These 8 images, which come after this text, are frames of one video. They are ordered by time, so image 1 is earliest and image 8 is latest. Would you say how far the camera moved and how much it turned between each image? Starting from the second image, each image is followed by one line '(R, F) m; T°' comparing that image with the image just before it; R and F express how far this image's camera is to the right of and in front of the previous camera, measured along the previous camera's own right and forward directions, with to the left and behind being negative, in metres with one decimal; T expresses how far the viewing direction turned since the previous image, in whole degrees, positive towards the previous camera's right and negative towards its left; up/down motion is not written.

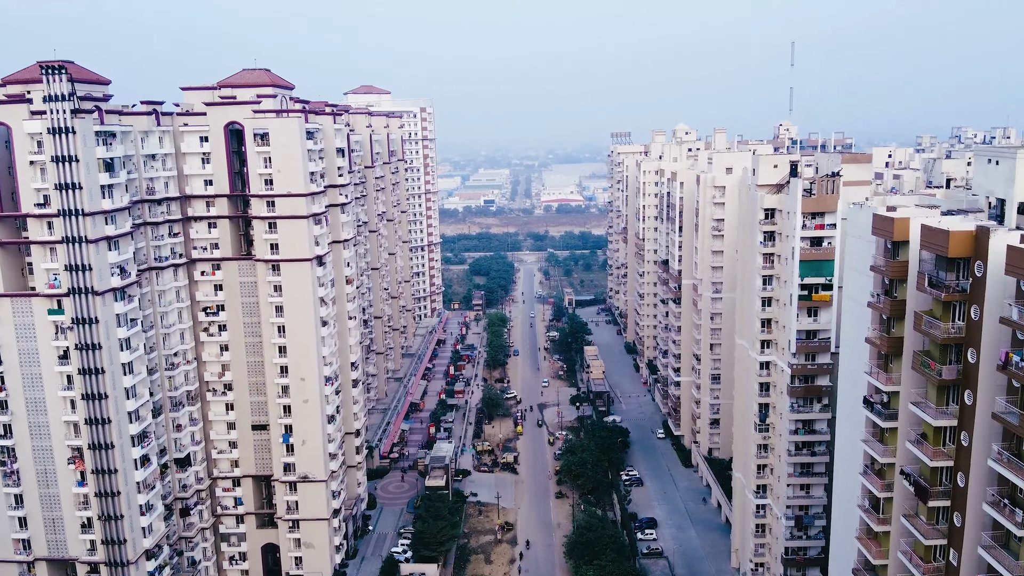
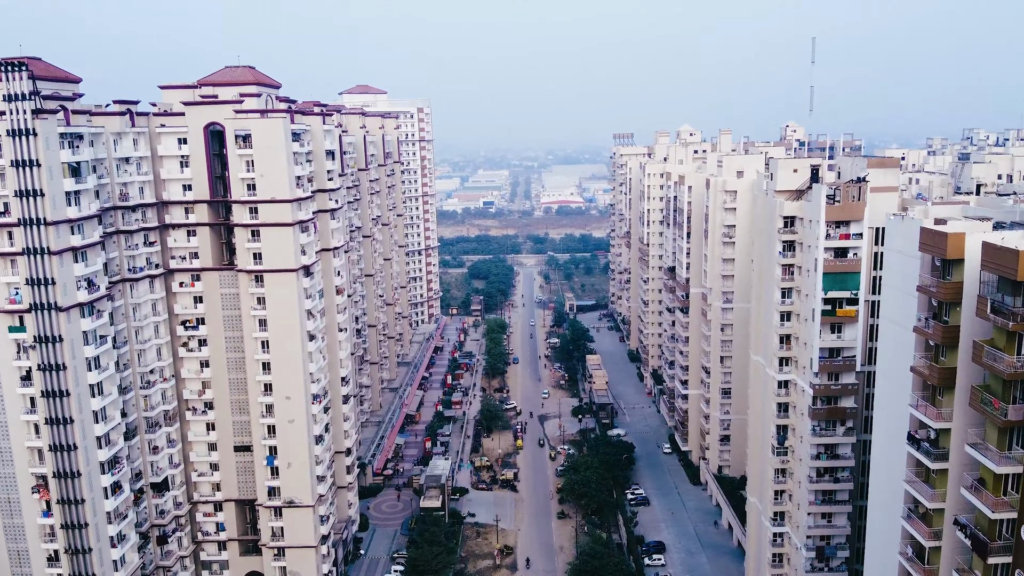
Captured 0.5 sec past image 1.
(0.0, +2.8) m; 0°
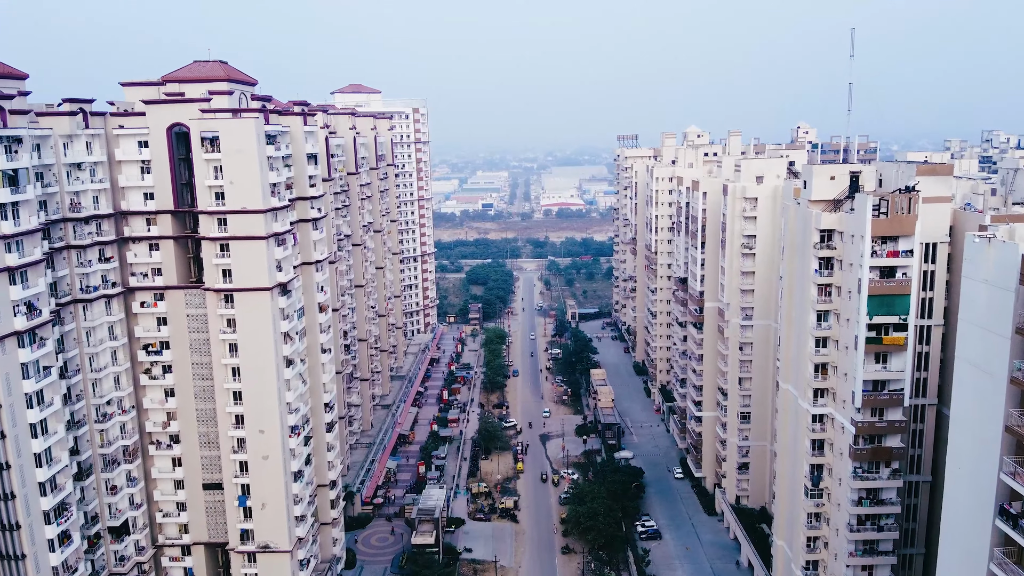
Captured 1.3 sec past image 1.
(-0.1, +4.2) m; 0°
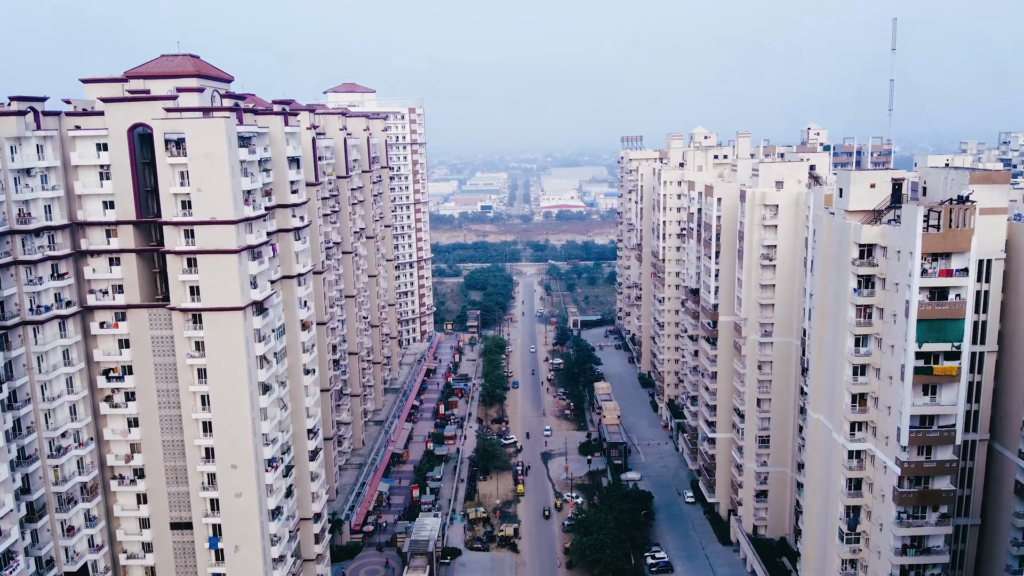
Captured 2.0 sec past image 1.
(-0.1, +3.6) m; 0°
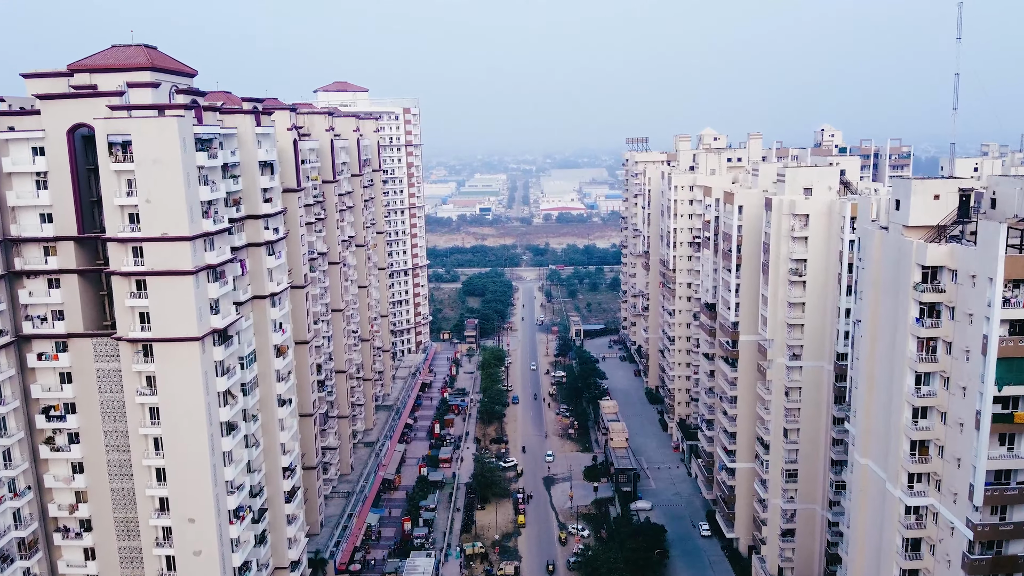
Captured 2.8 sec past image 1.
(-0.1, +4.3) m; 0°
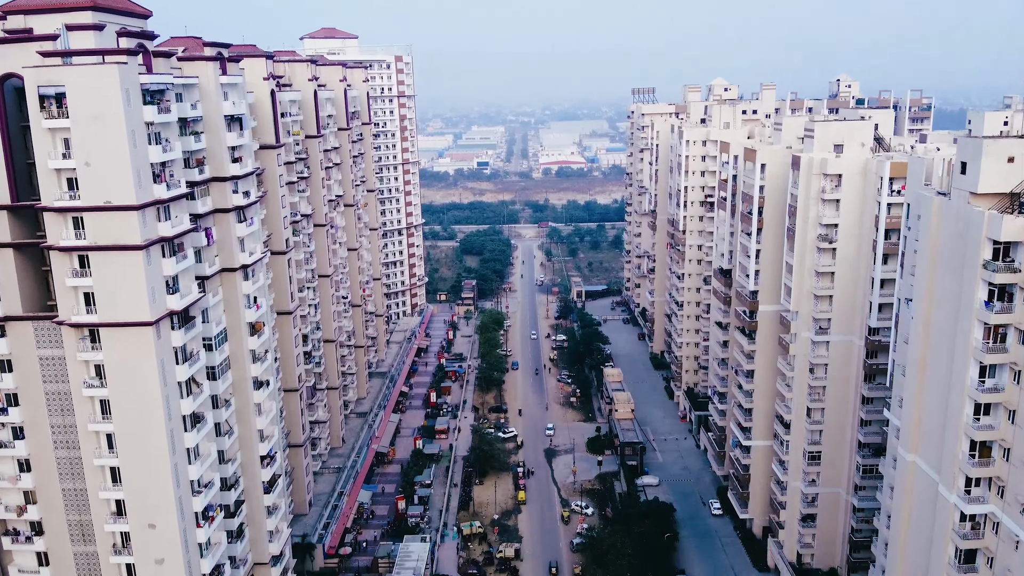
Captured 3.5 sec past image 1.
(-0.1, +3.6) m; 0°
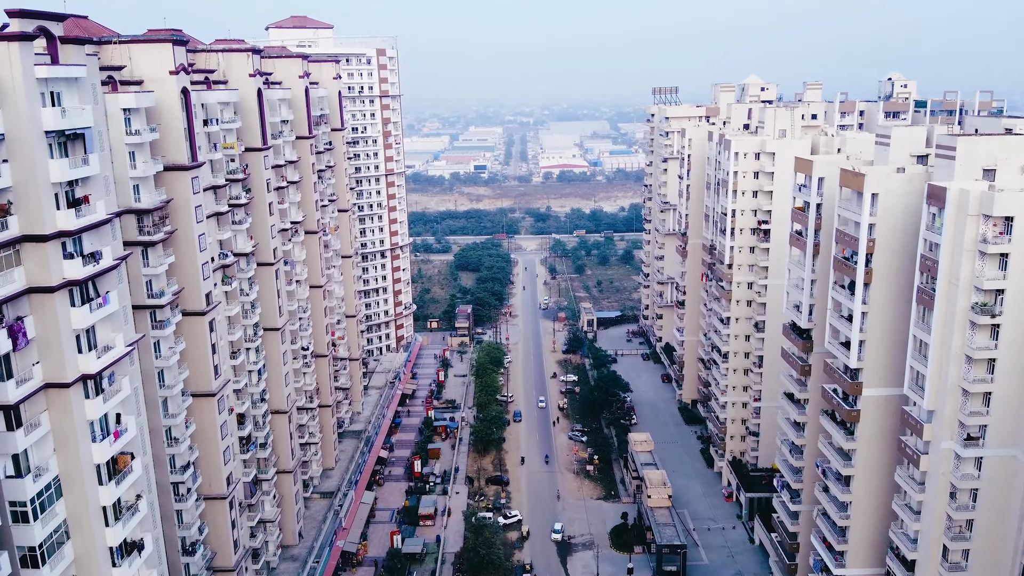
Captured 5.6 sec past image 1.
(-0.4, +11.5) m; 0°
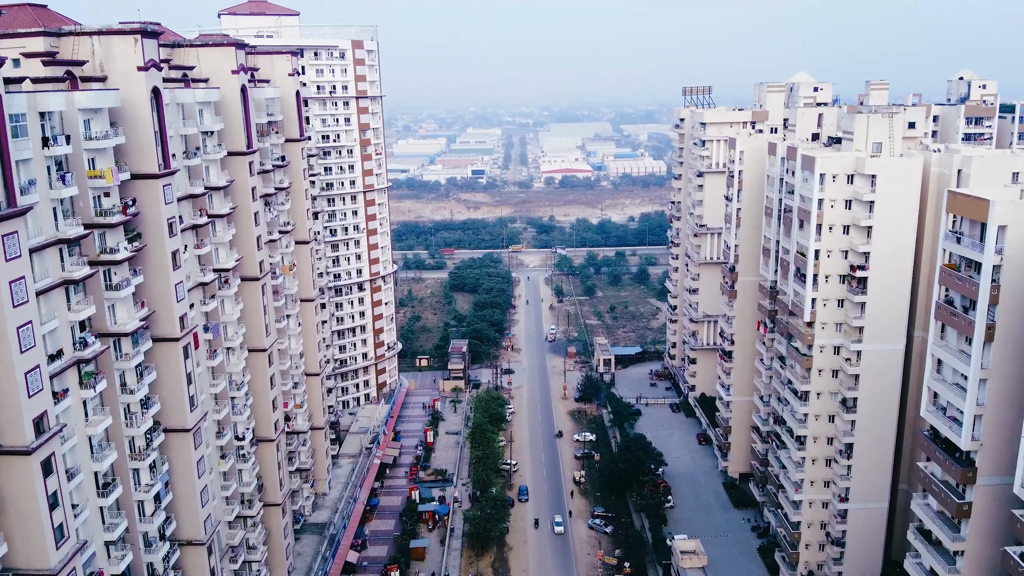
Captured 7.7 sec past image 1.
(-0.4, +11.4) m; 0°
